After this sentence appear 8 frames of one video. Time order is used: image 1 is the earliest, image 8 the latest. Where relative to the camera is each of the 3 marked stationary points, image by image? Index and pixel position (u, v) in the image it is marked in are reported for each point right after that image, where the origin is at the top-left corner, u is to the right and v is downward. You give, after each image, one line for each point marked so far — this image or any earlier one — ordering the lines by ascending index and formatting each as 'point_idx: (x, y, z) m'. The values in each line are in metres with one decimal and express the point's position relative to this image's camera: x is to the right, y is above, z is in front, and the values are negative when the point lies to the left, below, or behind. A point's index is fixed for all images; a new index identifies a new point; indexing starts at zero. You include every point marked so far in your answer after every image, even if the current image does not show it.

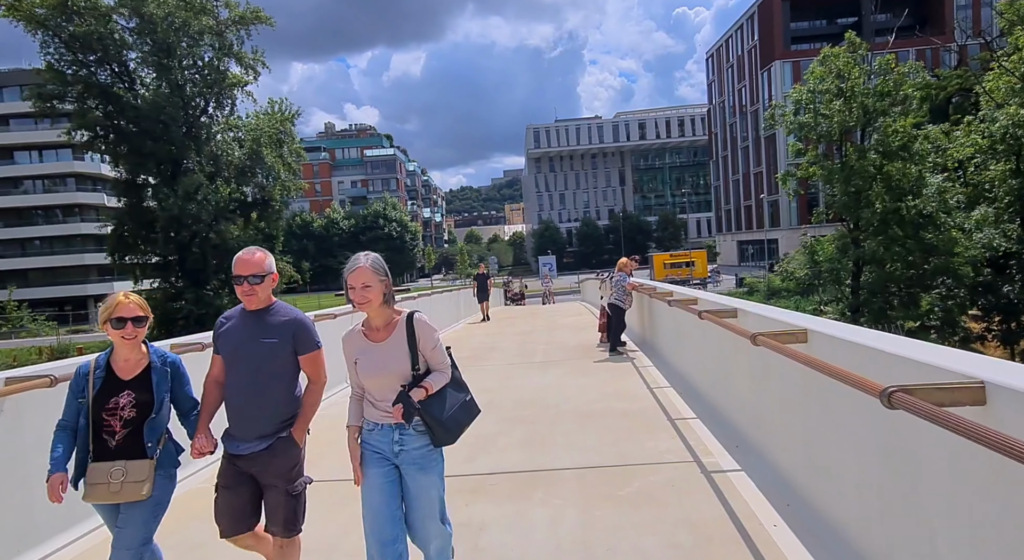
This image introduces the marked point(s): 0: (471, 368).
0: (-0.6, -1.3, +9.3) m
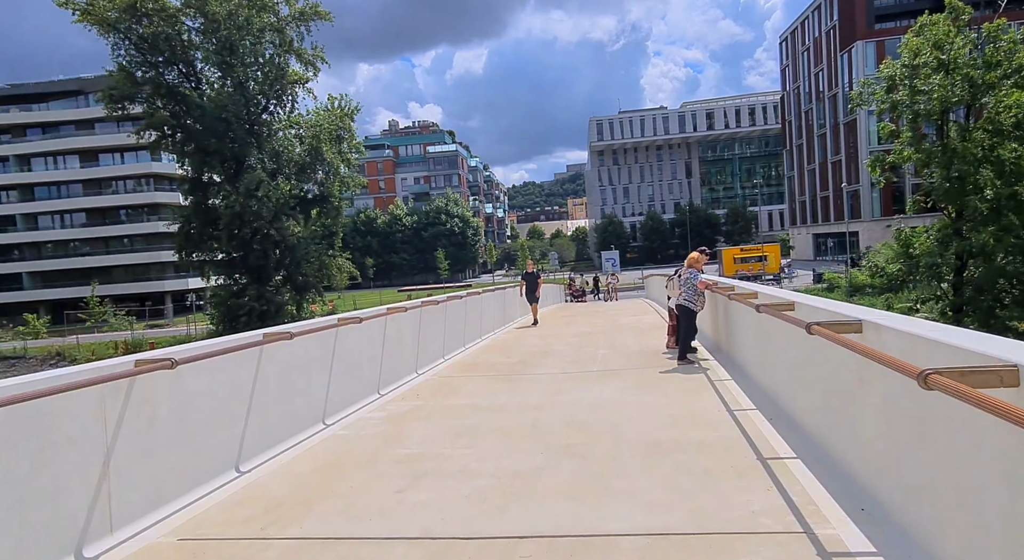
0: (+0.1, -1.3, +8.3) m
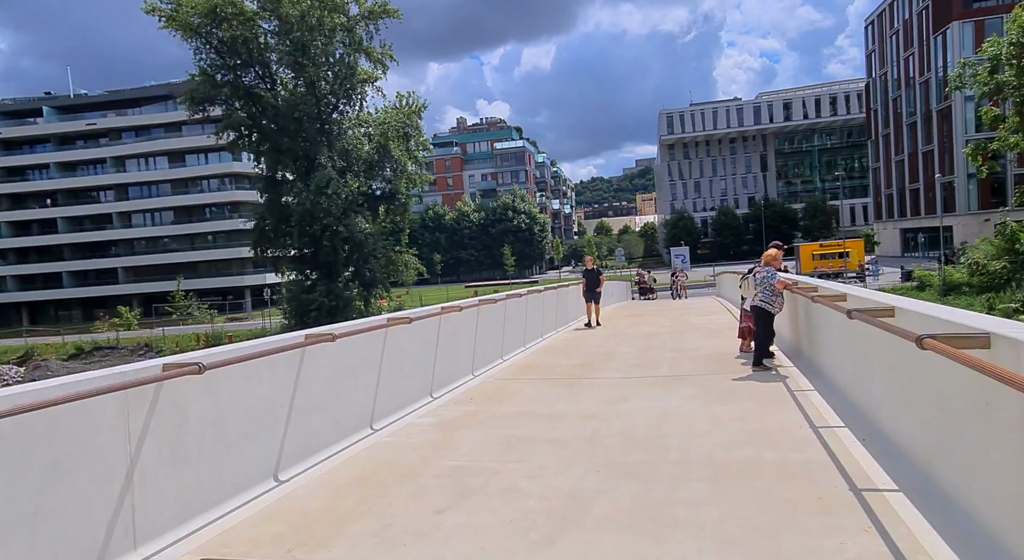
0: (+0.8, -1.3, +7.8) m
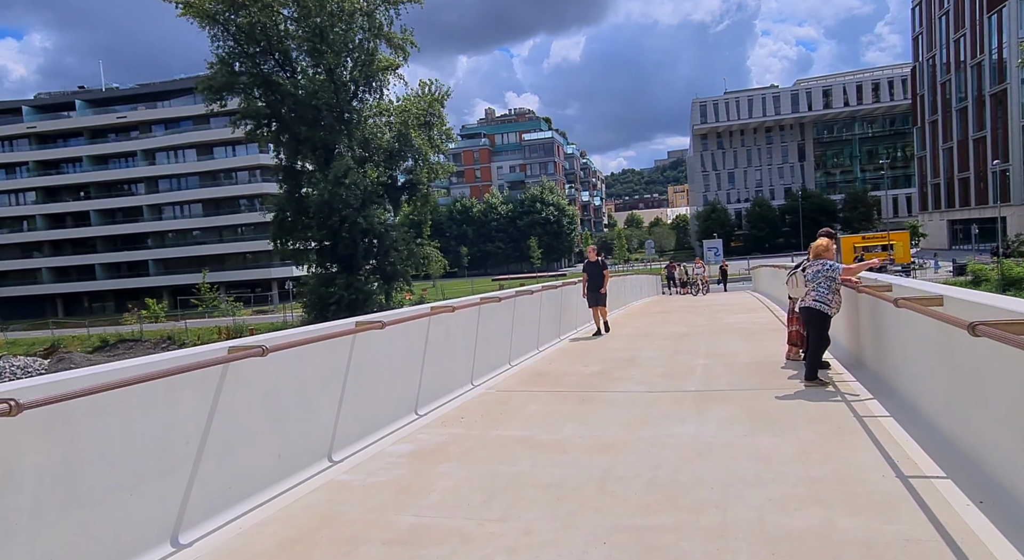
0: (+0.8, -1.2, +6.6) m
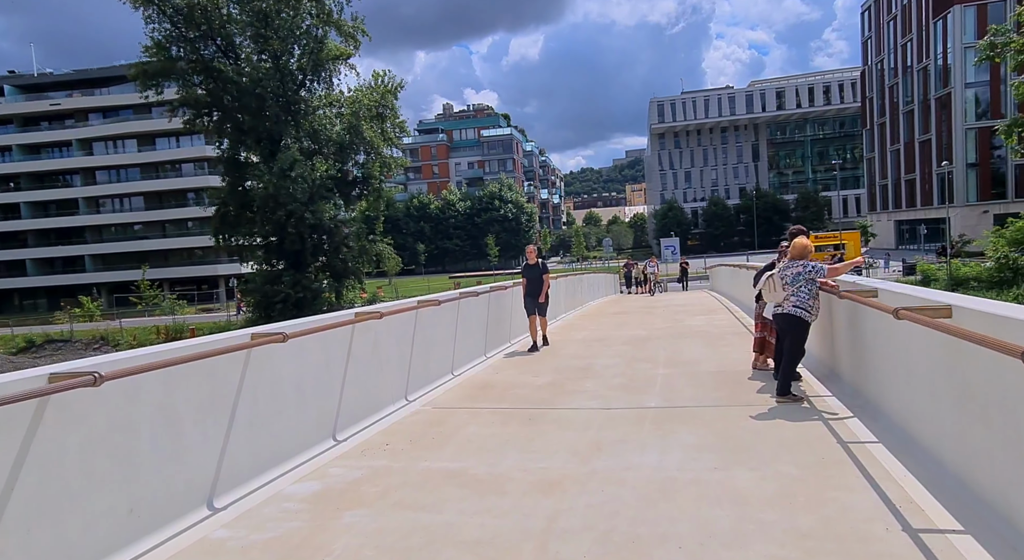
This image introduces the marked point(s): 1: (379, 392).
0: (+0.3, -1.2, +5.8) m
1: (-1.3, -1.1, +6.1) m
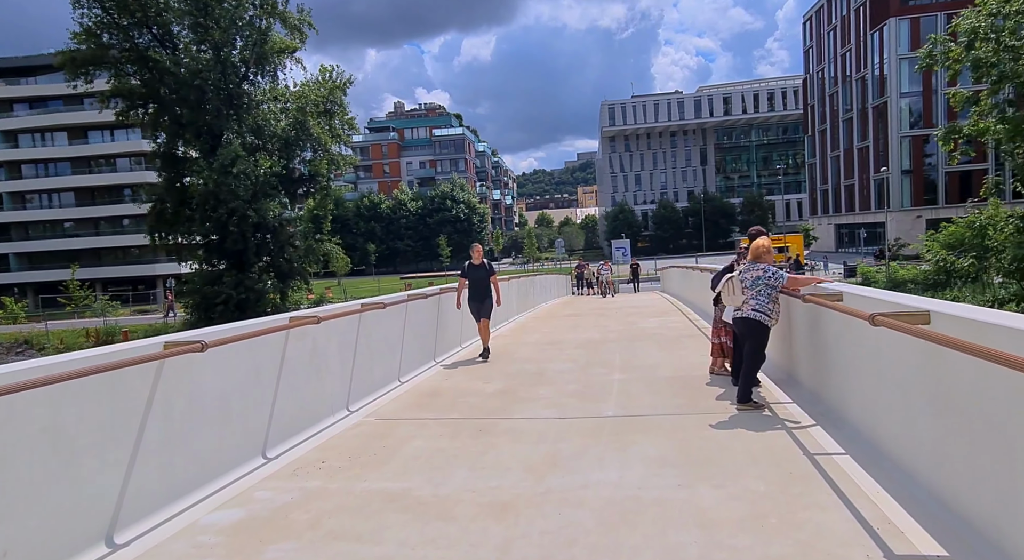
0: (-0.2, -1.3, +5.4) m
1: (-1.7, -1.1, +5.6) m
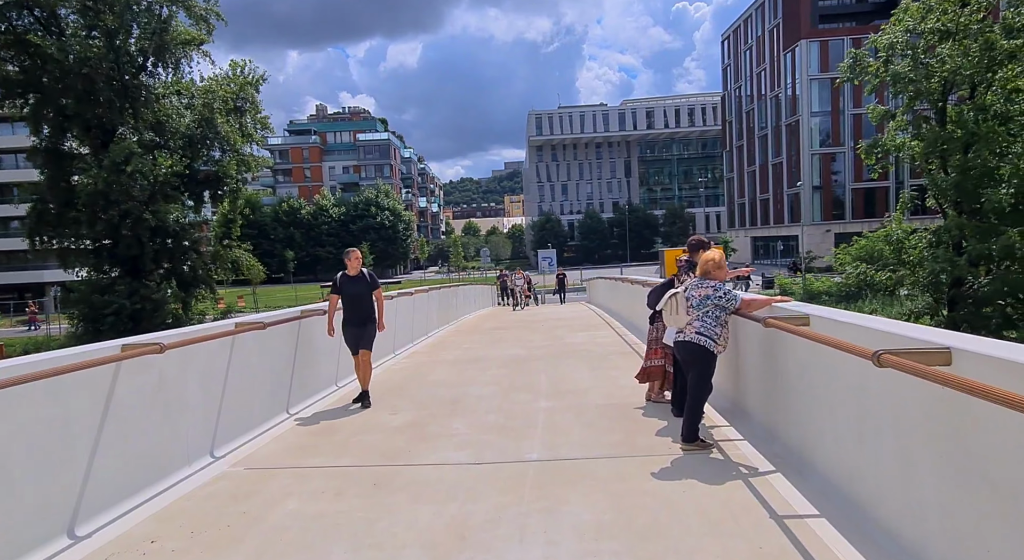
0: (-0.8, -1.4, +4.4) m
1: (-2.4, -1.2, +4.4) m
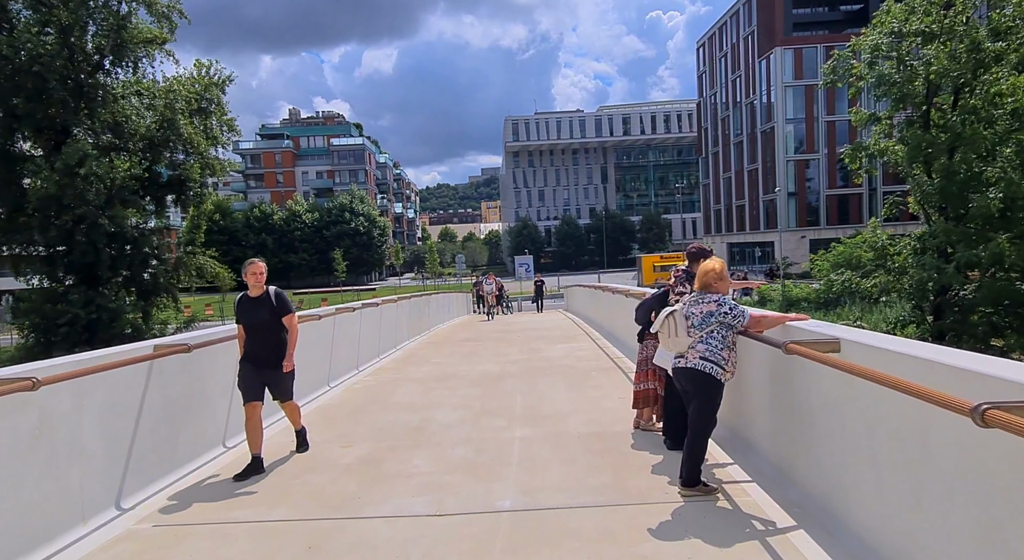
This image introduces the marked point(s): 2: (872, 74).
0: (-1.0, -1.5, +3.6) m
1: (-2.6, -1.3, +3.6) m
2: (+8.6, +4.9, +15.3) m
